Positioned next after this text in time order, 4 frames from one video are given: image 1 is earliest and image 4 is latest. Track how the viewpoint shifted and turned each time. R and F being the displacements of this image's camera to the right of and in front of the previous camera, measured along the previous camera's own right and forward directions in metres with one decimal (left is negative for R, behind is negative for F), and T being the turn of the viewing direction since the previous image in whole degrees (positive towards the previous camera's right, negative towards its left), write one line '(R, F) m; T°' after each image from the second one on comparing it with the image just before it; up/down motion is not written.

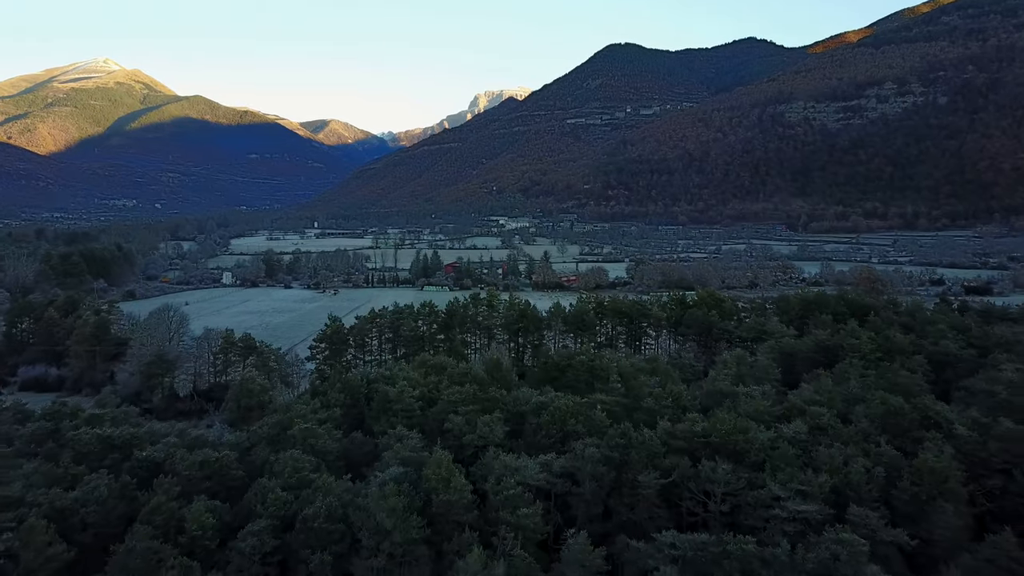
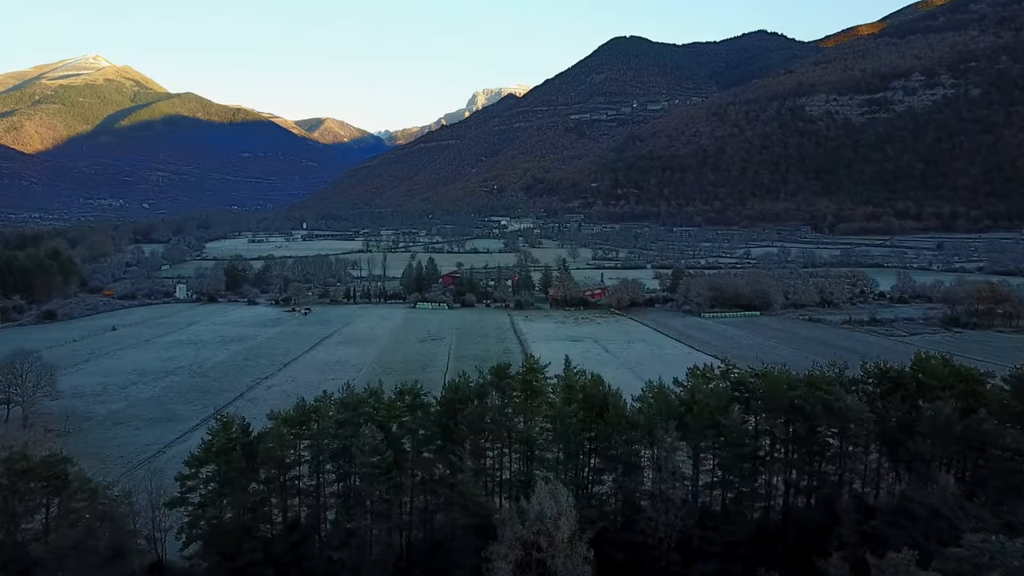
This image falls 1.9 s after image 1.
(-0.8, +7.2) m; 0°
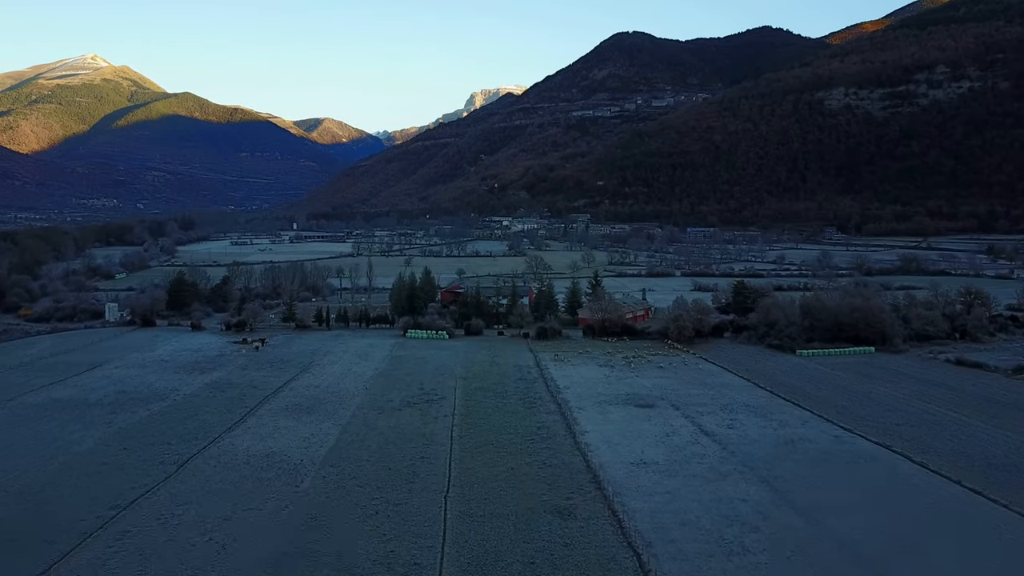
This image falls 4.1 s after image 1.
(-0.9, +7.5) m; 0°
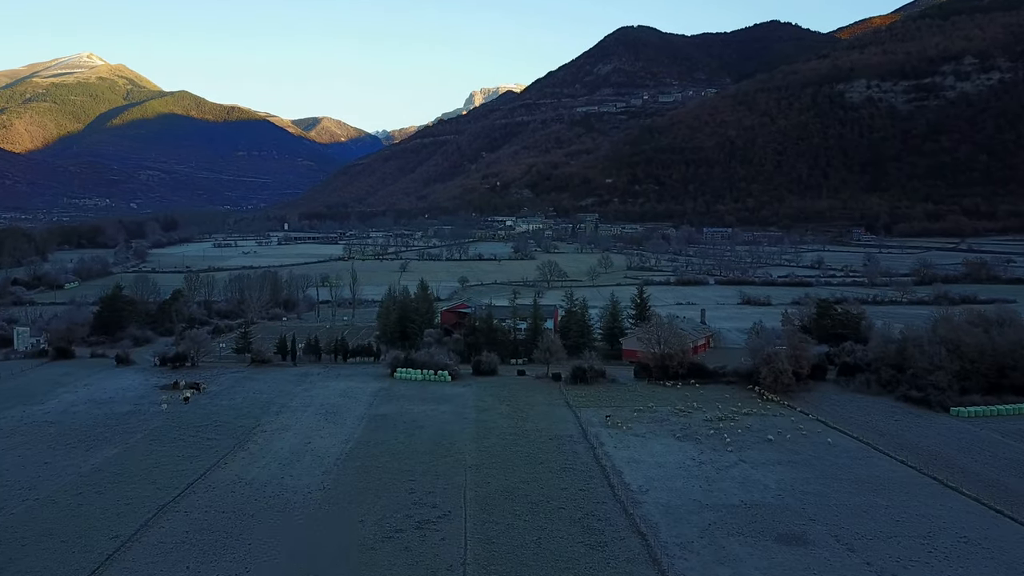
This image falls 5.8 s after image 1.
(-0.7, +6.2) m; 0°
